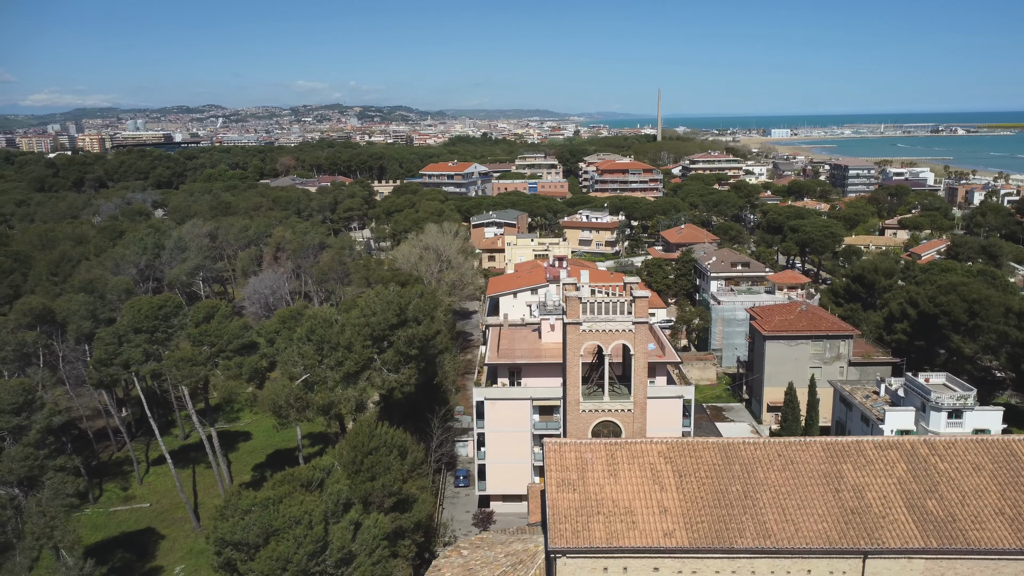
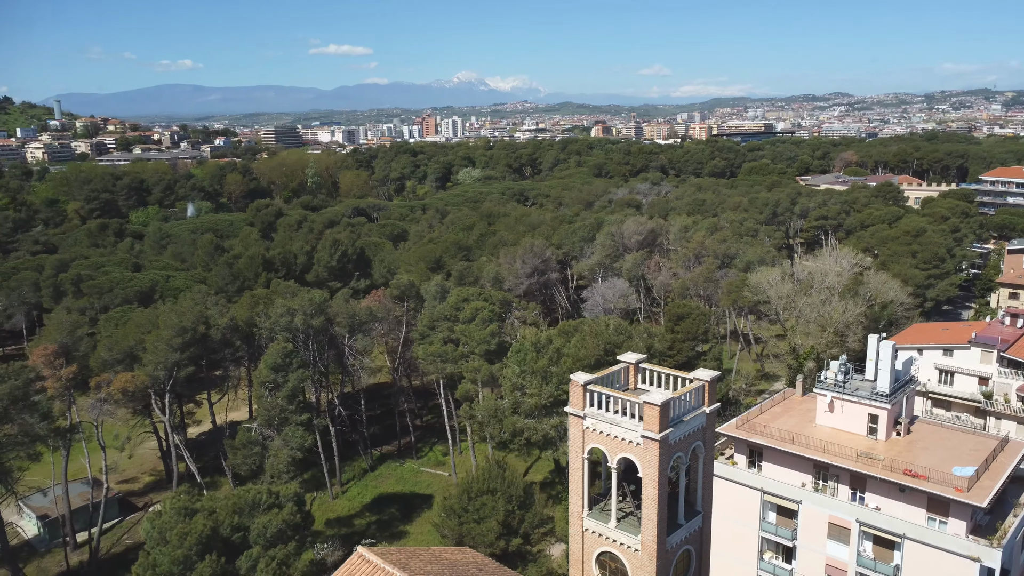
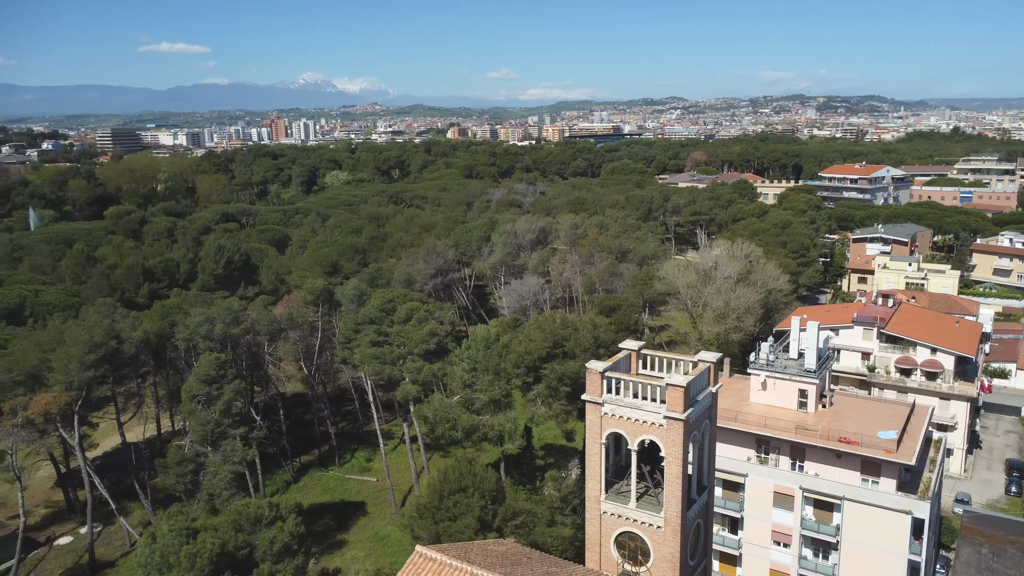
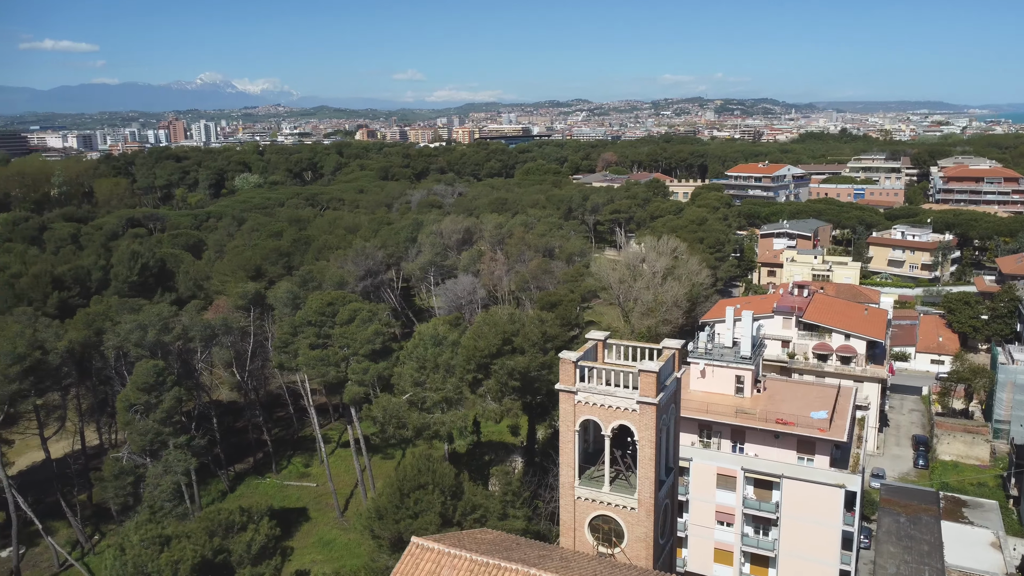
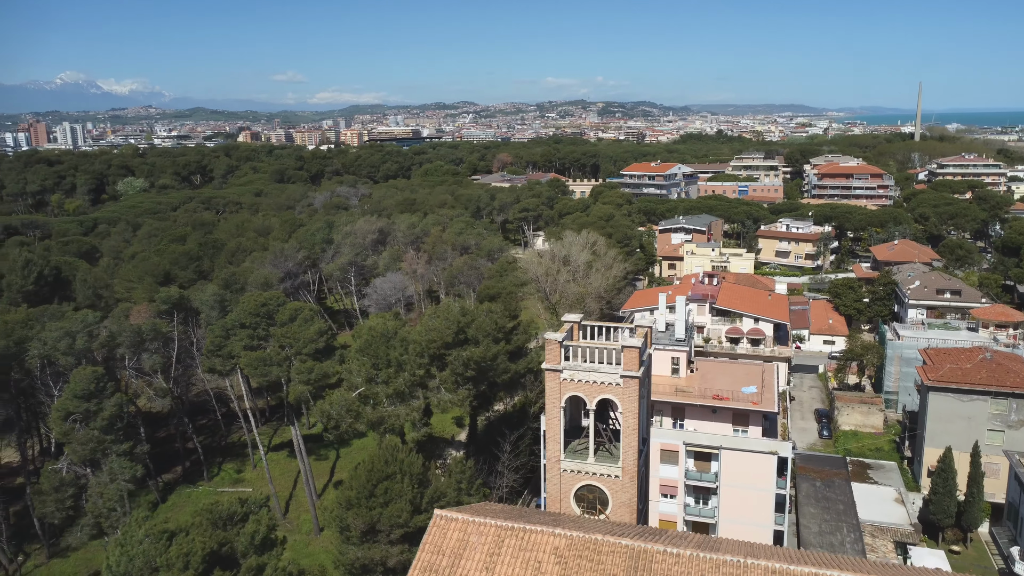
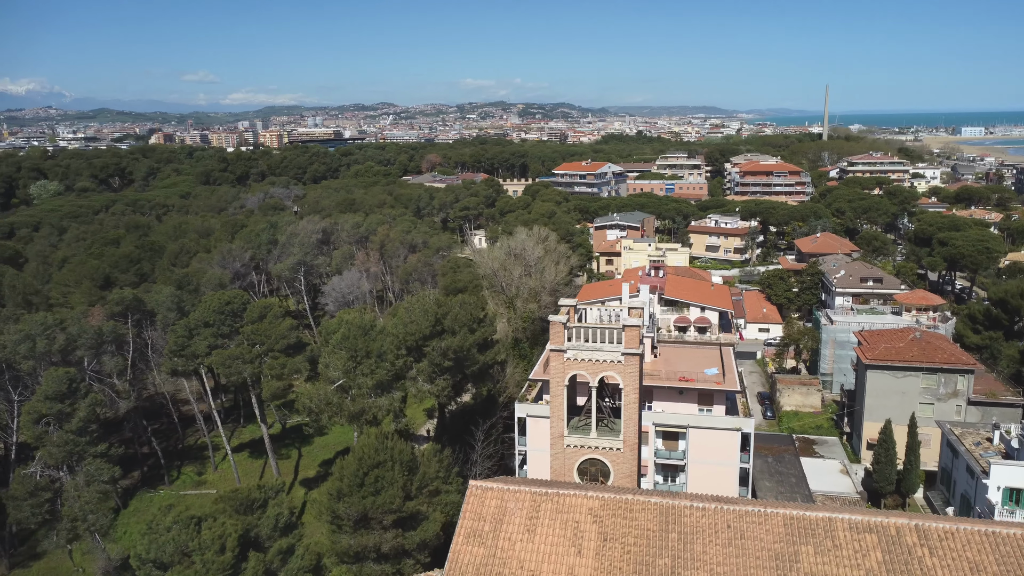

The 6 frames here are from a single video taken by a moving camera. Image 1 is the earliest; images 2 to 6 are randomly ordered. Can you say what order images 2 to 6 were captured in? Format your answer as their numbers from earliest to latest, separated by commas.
6, 5, 4, 3, 2
